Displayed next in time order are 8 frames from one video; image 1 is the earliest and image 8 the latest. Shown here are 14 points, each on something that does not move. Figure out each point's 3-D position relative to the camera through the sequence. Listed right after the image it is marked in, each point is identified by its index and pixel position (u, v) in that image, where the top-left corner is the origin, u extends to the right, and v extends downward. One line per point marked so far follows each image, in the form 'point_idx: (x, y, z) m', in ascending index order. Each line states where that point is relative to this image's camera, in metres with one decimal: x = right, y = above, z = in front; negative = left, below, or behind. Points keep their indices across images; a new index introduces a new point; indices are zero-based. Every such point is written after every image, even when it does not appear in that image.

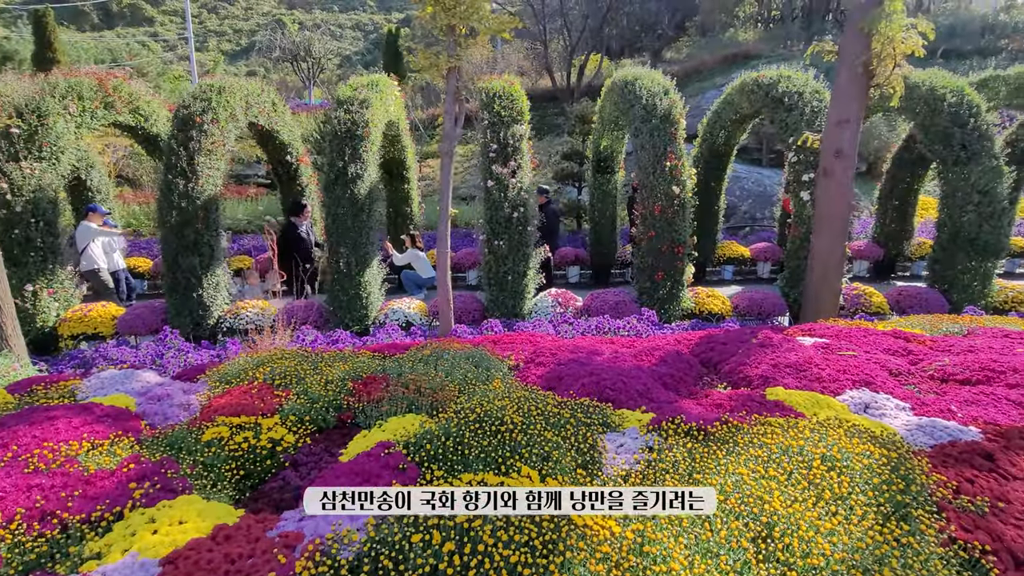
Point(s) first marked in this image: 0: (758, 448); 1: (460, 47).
0: (+1.1, -0.7, +2.6) m
1: (-0.5, +2.5, +6.0) m
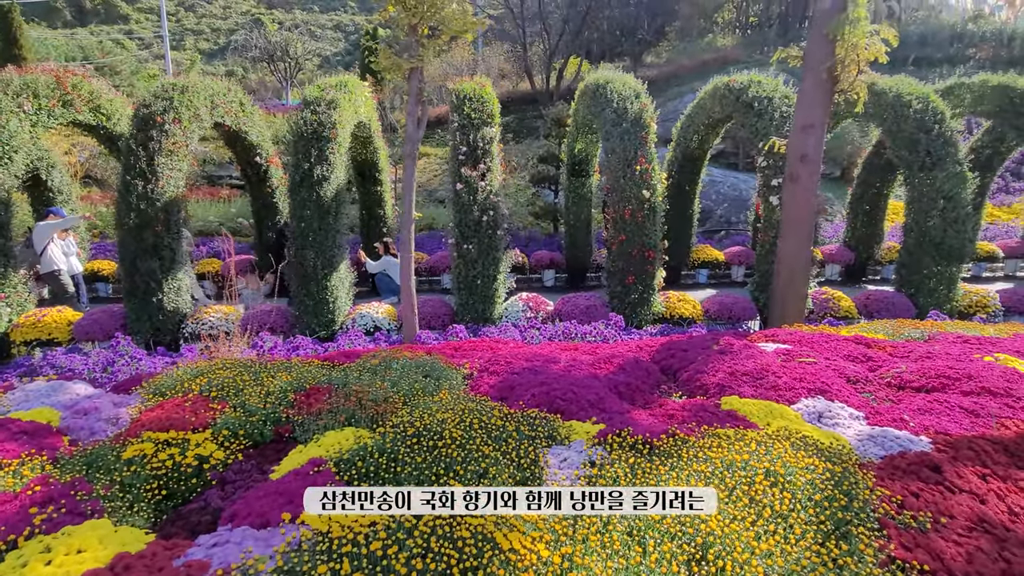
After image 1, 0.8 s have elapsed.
0: (+0.8, -0.8, +2.6) m
1: (-0.9, +2.5, +5.9) m
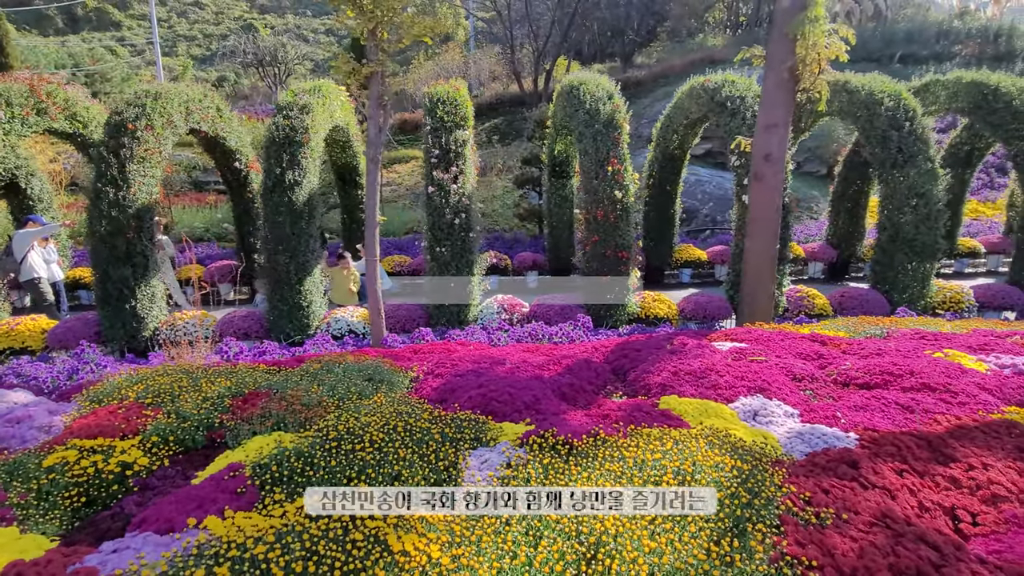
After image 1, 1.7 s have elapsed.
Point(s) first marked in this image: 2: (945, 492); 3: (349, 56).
0: (+0.5, -0.8, +2.6) m
1: (-1.3, +2.5, +5.9) m
2: (+2.0, -0.9, +2.6) m
3: (-1.7, +2.5, +6.0) m
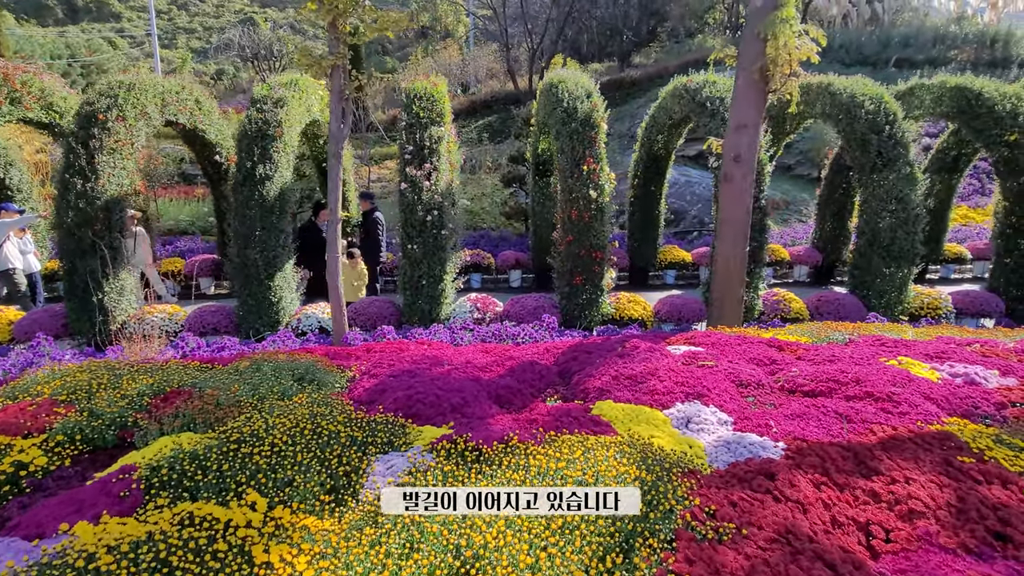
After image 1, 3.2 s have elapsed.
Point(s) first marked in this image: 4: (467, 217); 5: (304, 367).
0: (0.0, -0.8, +2.5) m
1: (-1.7, +2.5, +5.8) m
2: (+1.6, -1.0, +2.5) m
3: (-2.1, +2.5, +5.9) m
4: (-1.1, +2.0, +16.0) m
5: (-1.4, -0.5, +3.9) m
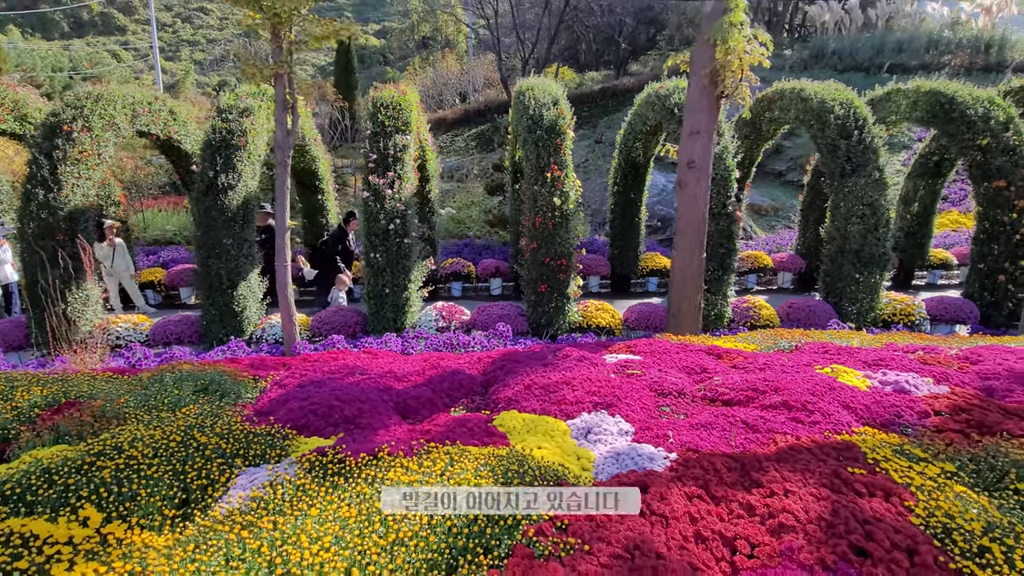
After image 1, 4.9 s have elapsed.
0: (-0.6, -0.8, +2.4) m
1: (-2.3, +2.4, +5.8) m
2: (+0.9, -1.0, +2.4) m
3: (-2.7, +2.4, +5.9) m
4: (-1.6, +1.7, +16.0) m
5: (-2.0, -0.6, +3.9) m
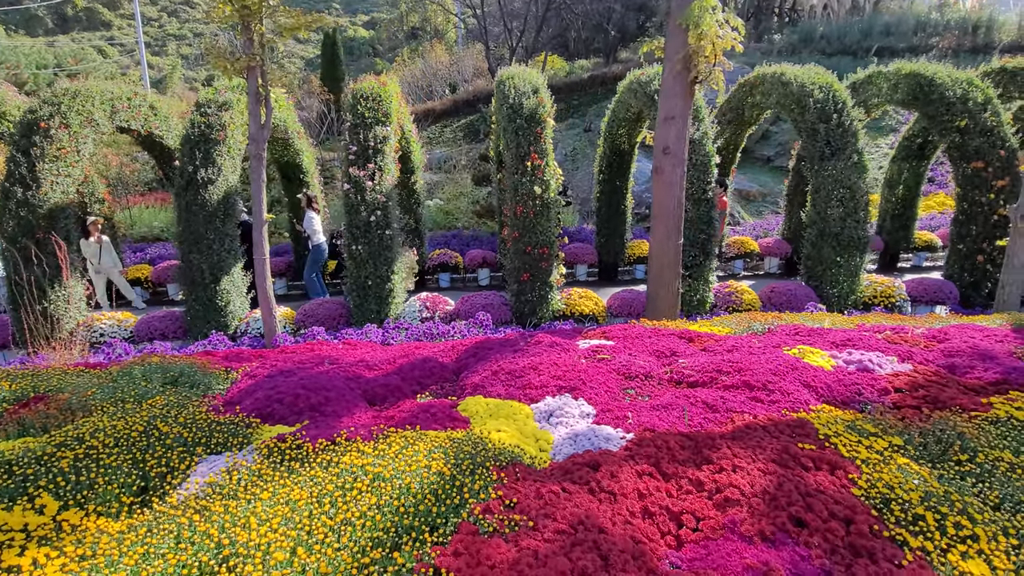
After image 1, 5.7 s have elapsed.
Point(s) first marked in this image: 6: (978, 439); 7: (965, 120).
0: (-0.8, -0.8, +2.5) m
1: (-2.6, +2.5, +5.8) m
2: (+0.7, -0.9, +2.5) m
3: (-3.0, +2.5, +5.9) m
4: (-2.0, +2.0, +16.0) m
5: (-2.3, -0.6, +3.9) m
6: (+2.3, -0.8, +2.9) m
7: (+6.3, +2.3, +7.9) m
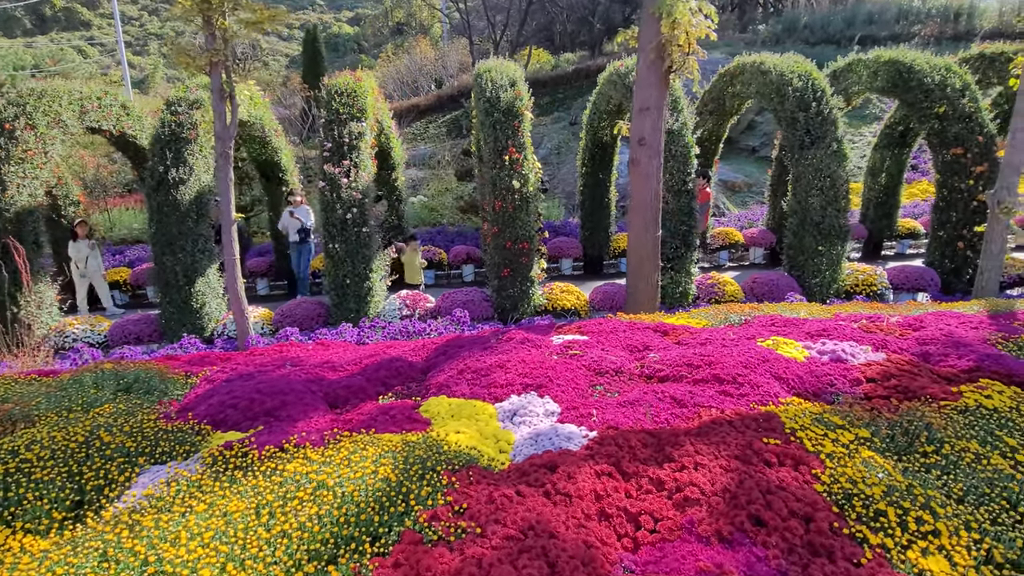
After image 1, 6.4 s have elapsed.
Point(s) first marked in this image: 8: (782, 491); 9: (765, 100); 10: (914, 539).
0: (-1.0, -0.8, +2.4) m
1: (-2.9, +2.5, +5.7) m
2: (+0.5, -0.9, +2.4) m
3: (-3.3, +2.5, +5.7) m
4: (-2.4, +2.1, +15.9) m
5: (-2.5, -0.6, +3.8) m
6: (+2.1, -0.7, +2.8) m
7: (+5.9, +2.5, +7.9) m
8: (+1.1, -0.8, +2.4) m
9: (+3.6, +2.8, +8.4) m
10: (+1.5, -0.9, +2.1) m
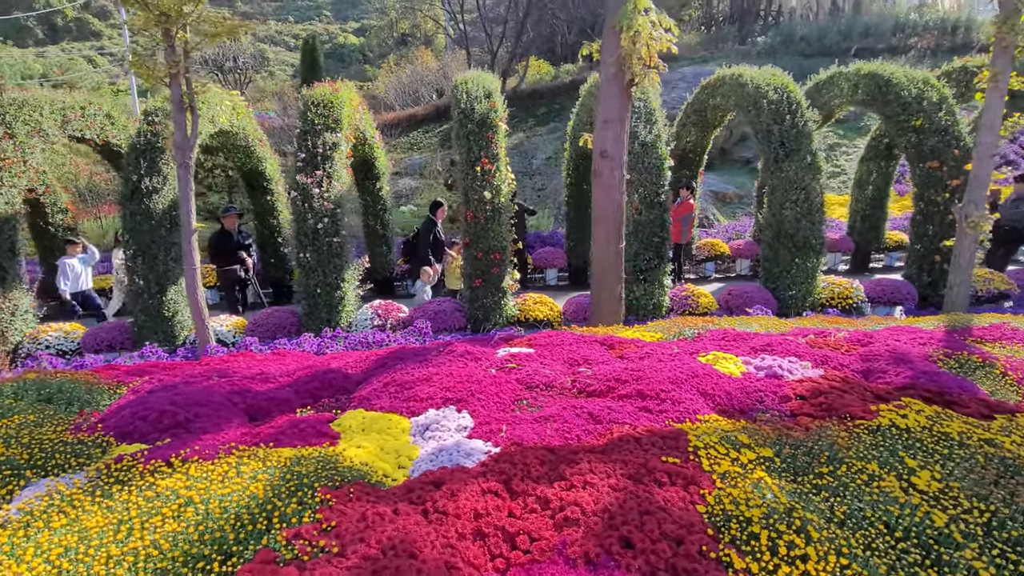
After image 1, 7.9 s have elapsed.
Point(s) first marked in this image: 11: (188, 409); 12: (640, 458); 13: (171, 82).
0: (-1.5, -0.8, +2.3) m
1: (-3.4, +2.4, +5.7) m
2: (0.0, -1.0, +2.4) m
3: (-3.7, +2.4, +5.8) m
4: (-2.8, +1.8, +15.9) m
5: (-3.0, -0.7, +3.8) m
6: (+1.6, -0.8, +2.8) m
7: (+5.5, +2.3, +7.8) m
8: (+0.6, -0.9, +2.3) m
9: (+3.1, +2.6, +8.4) m
10: (+1.0, -1.0, +2.1) m
11: (-1.9, -0.7, +3.4) m
12: (+0.6, -0.8, +2.8) m
13: (-3.5, +2.1, +5.8) m
